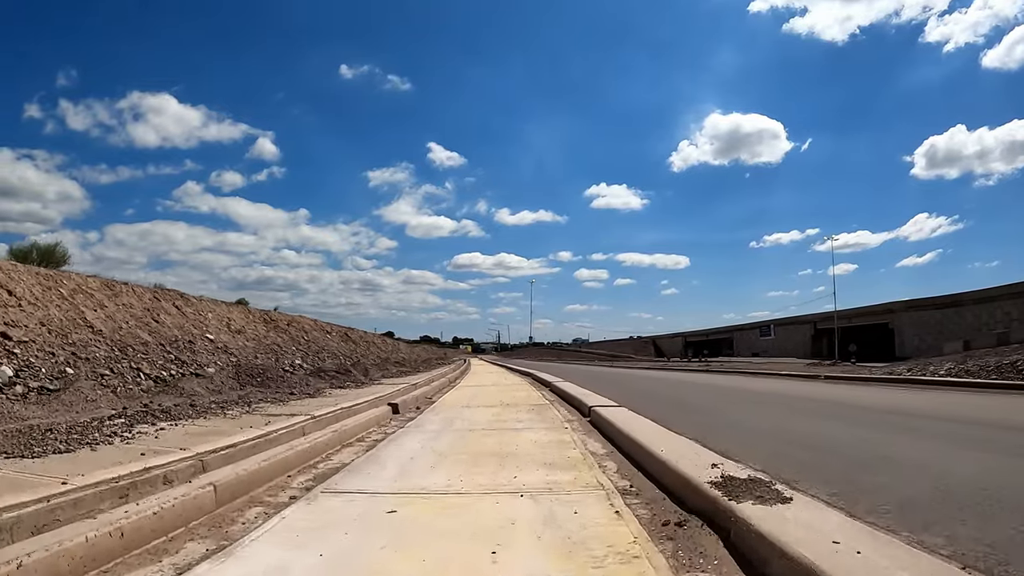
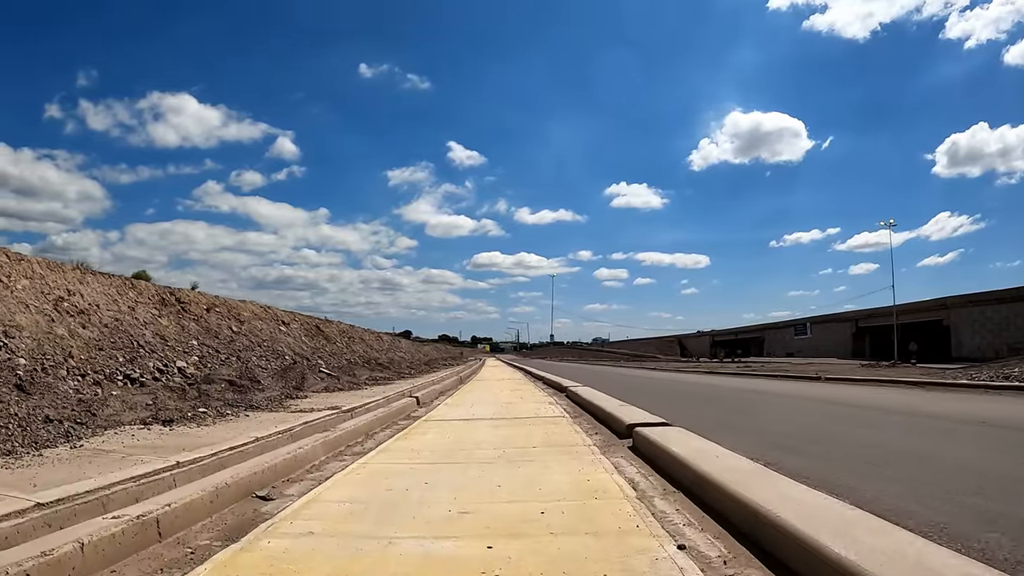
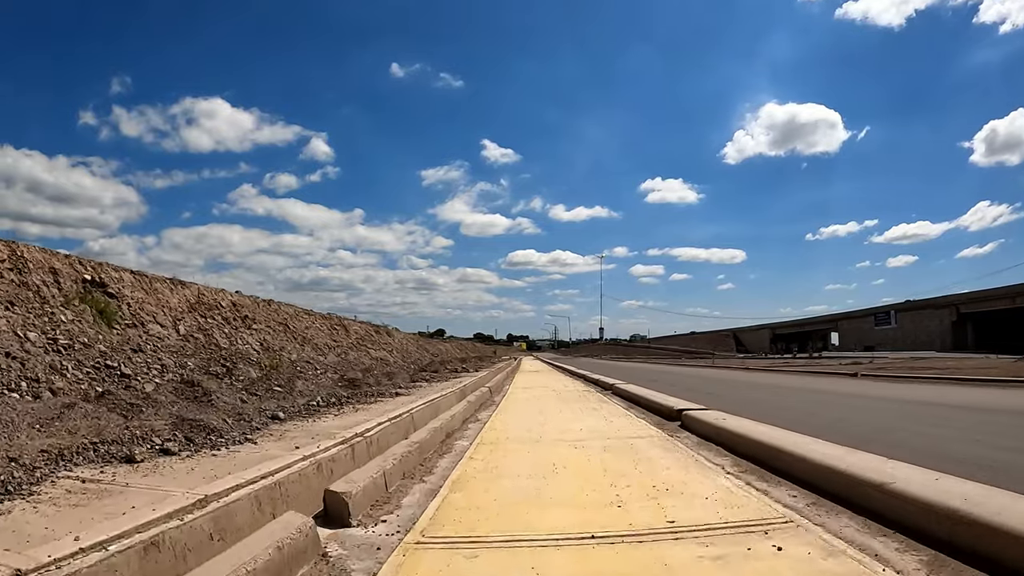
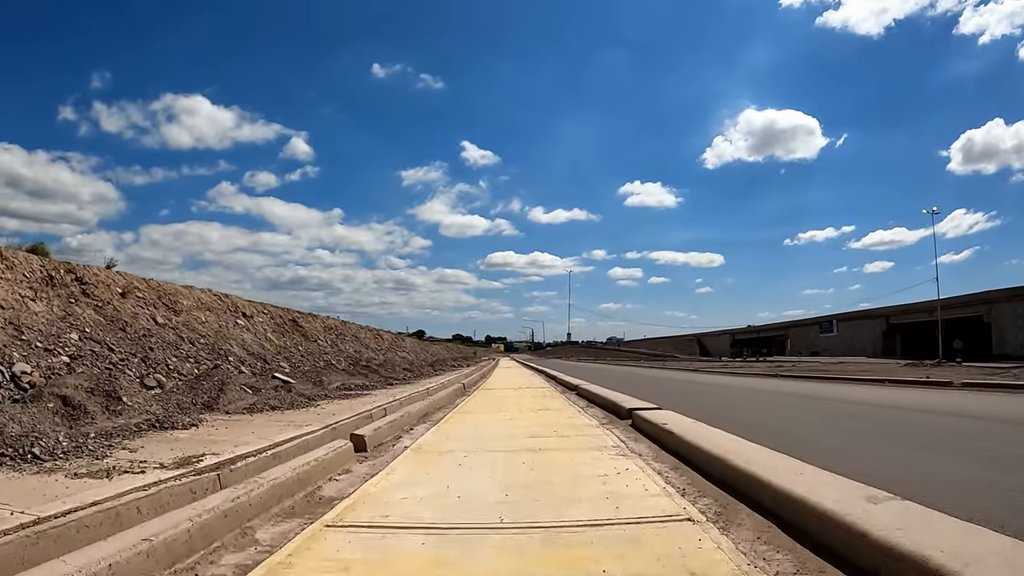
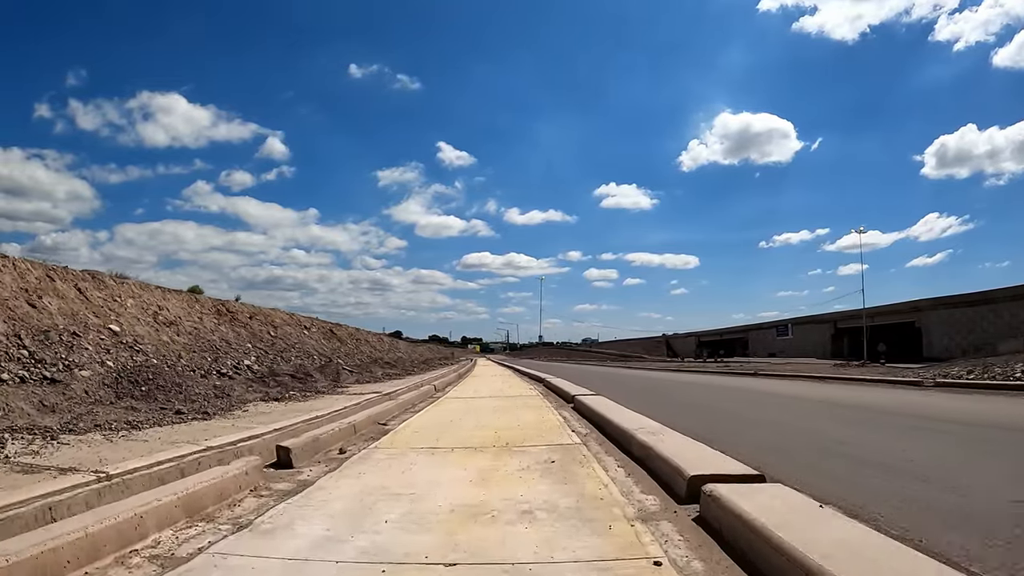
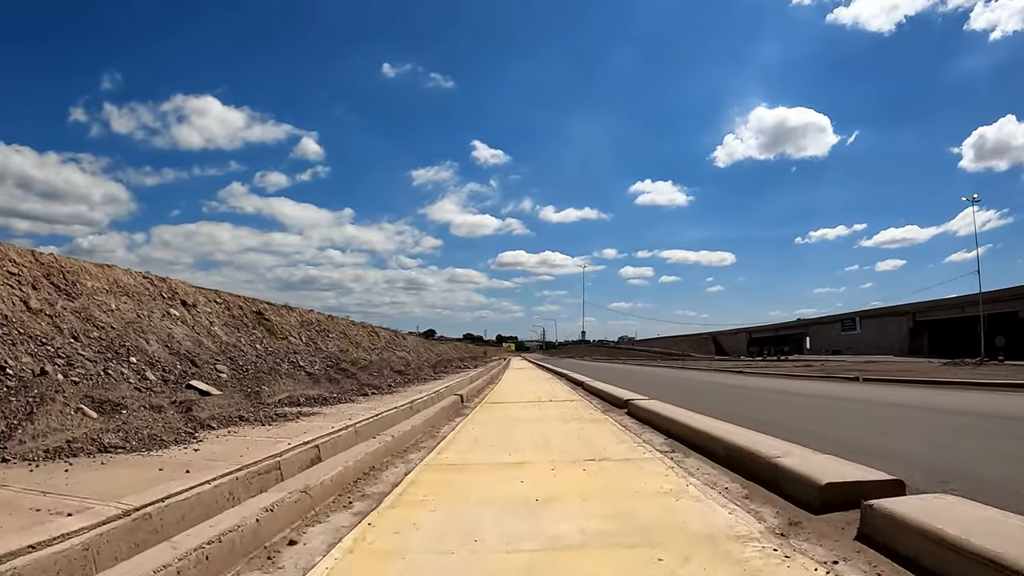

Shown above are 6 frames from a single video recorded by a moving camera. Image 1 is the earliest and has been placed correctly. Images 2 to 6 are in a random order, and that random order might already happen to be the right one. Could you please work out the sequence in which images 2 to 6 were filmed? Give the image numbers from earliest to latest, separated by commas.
5, 2, 4, 6, 3
